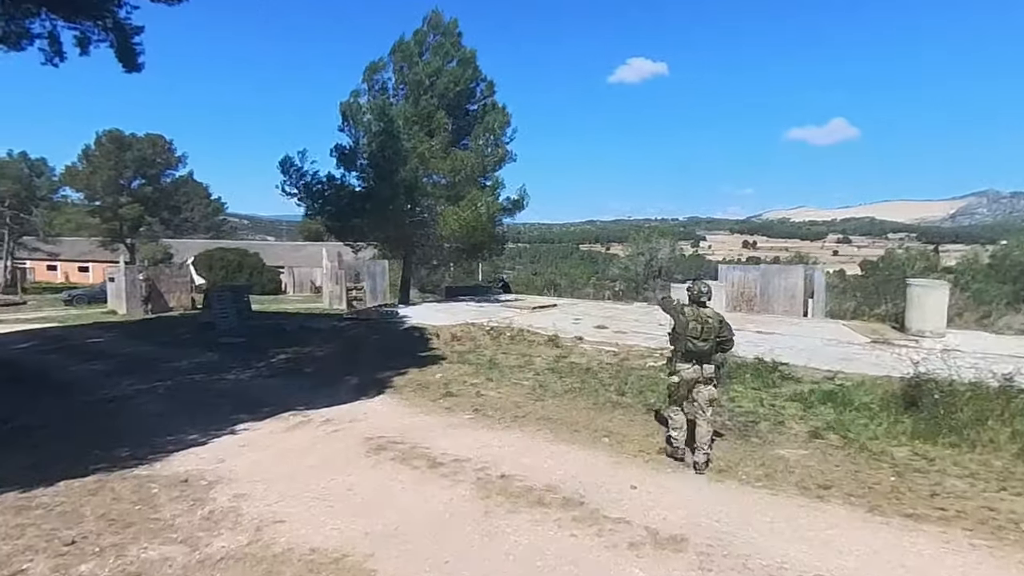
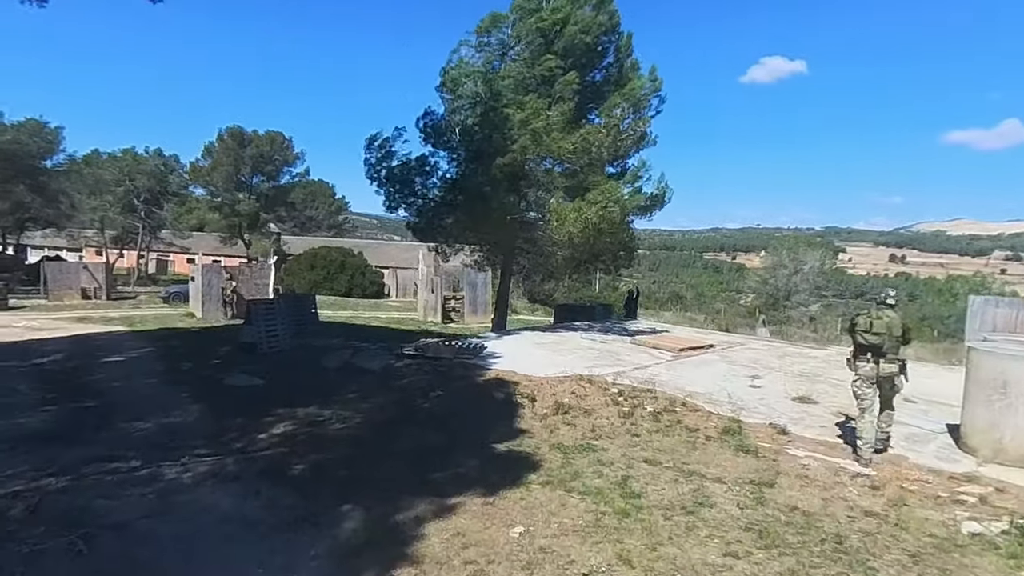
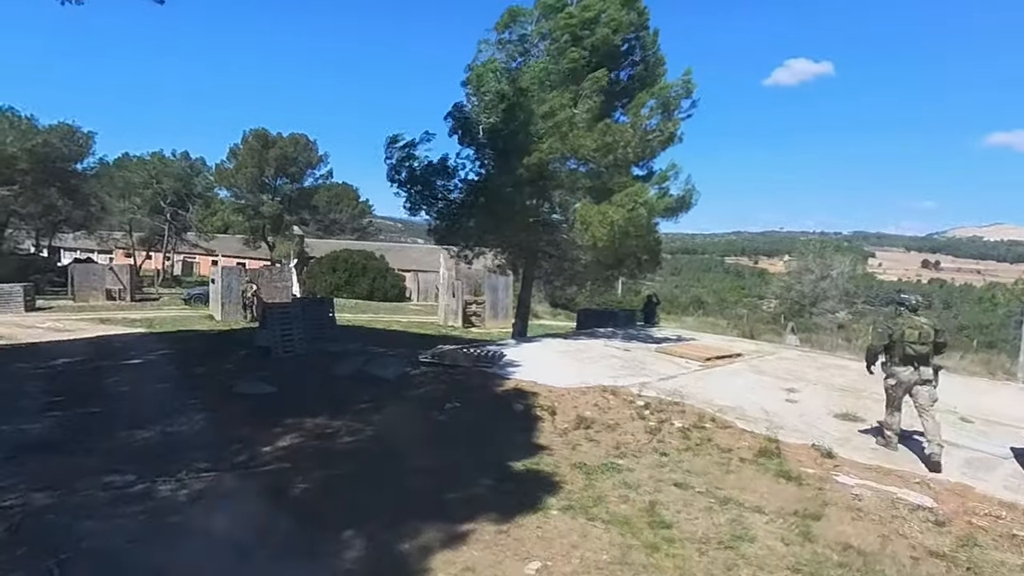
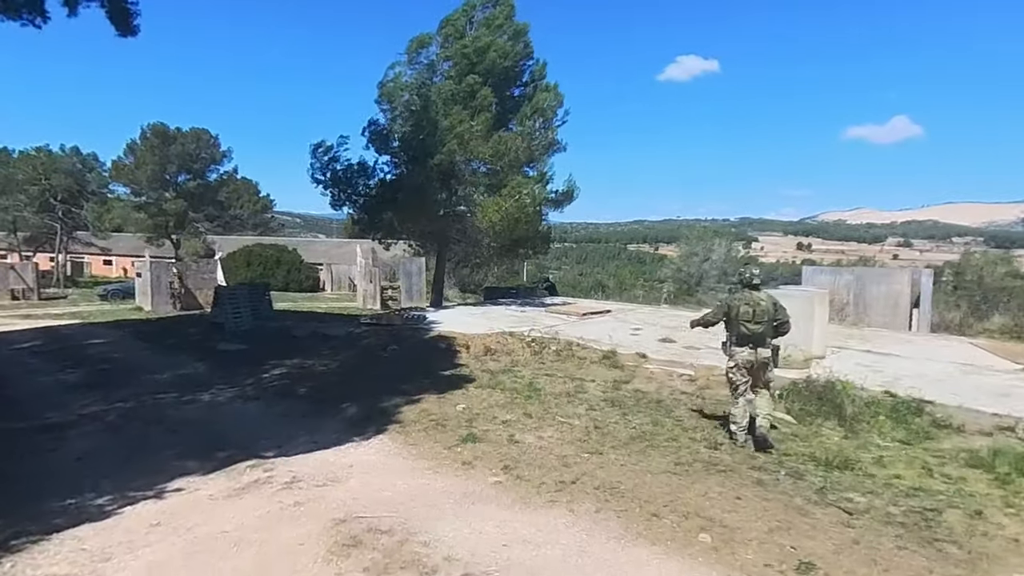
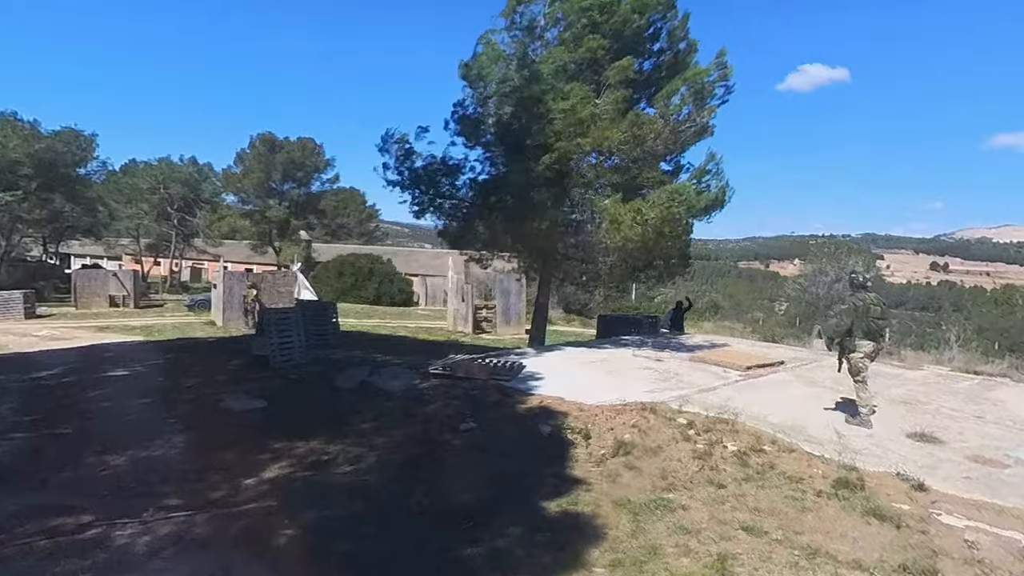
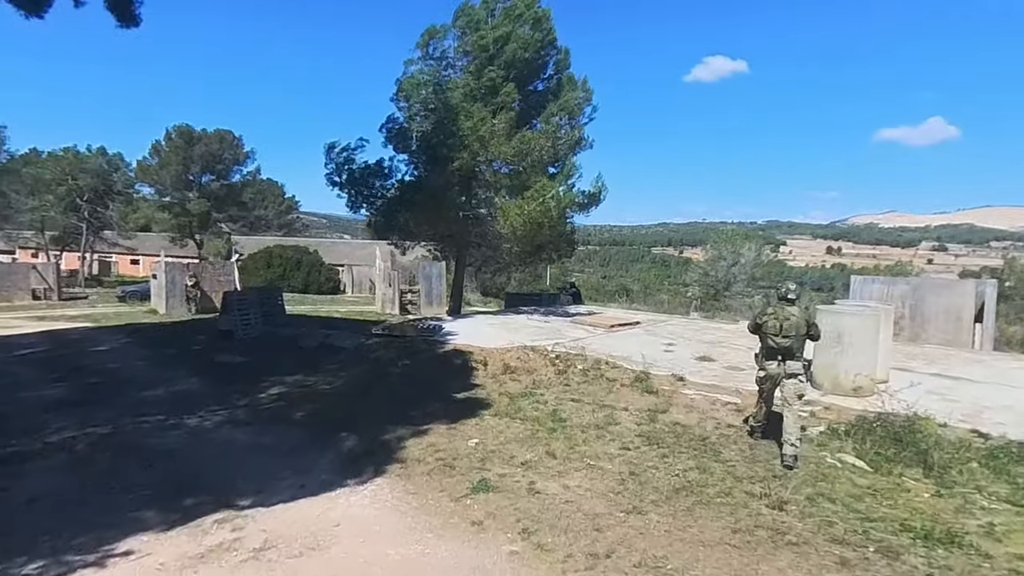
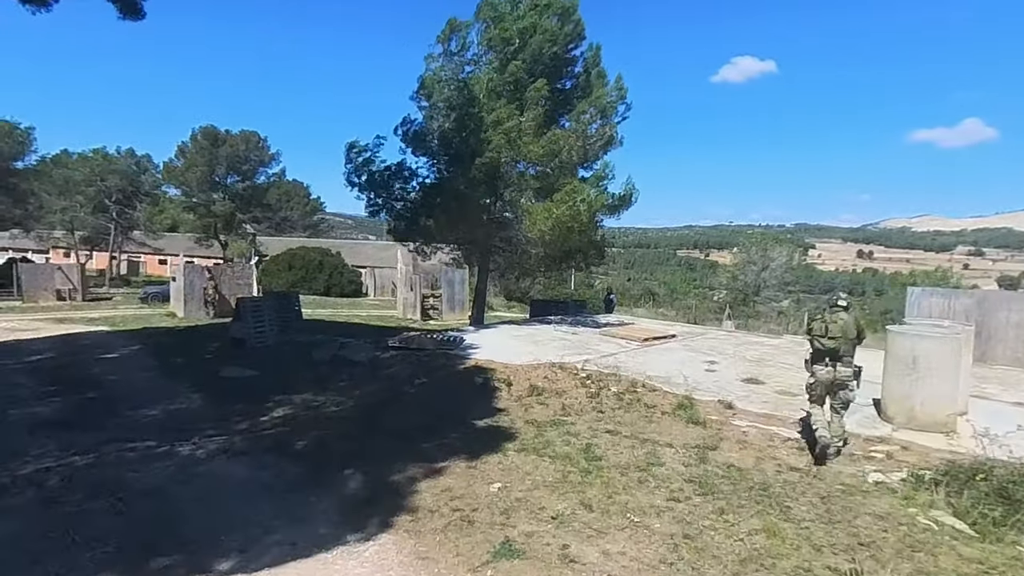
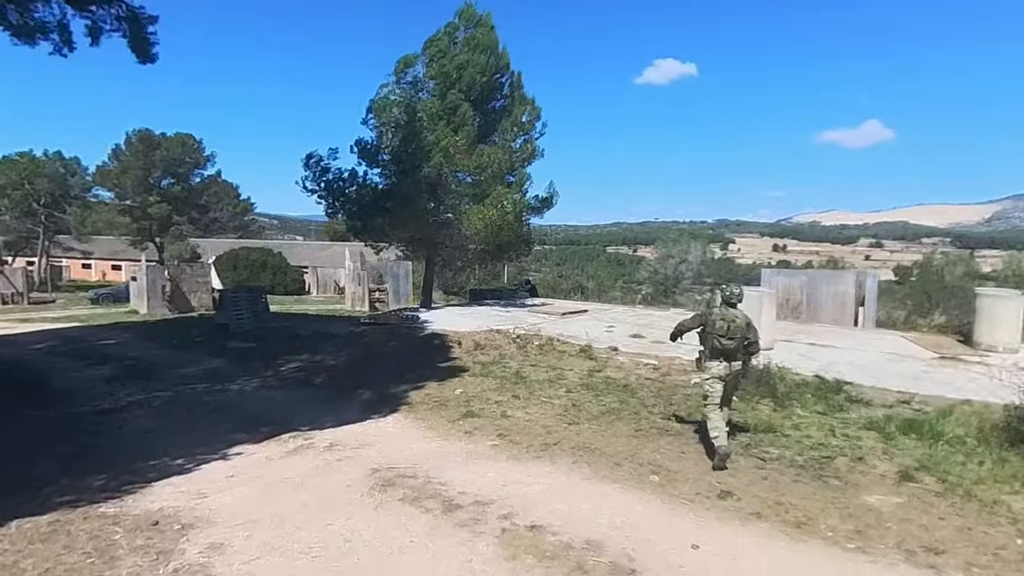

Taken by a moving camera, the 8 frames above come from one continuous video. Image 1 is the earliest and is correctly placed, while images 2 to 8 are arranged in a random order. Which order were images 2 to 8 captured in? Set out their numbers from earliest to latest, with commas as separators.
8, 4, 6, 7, 2, 3, 5
